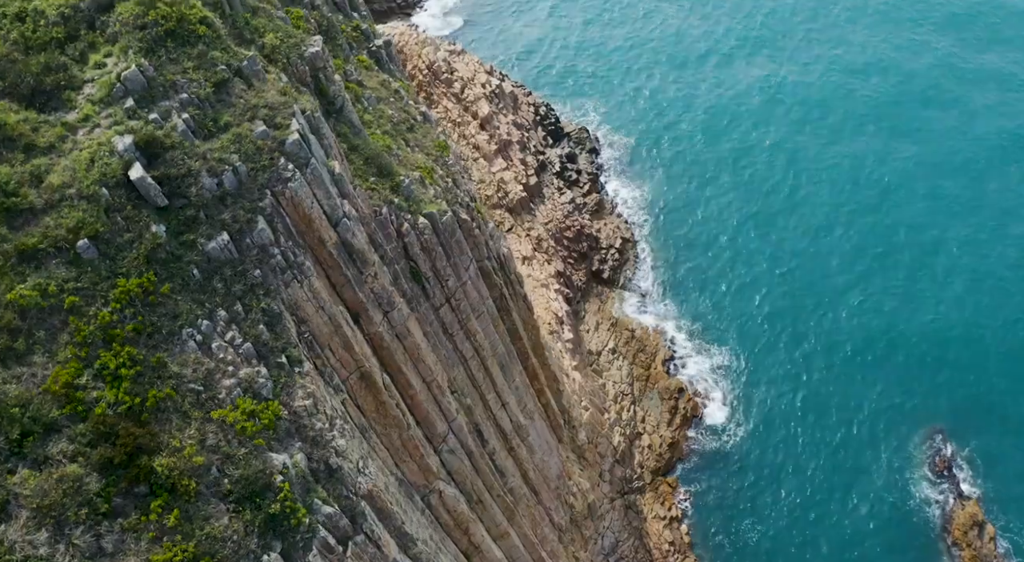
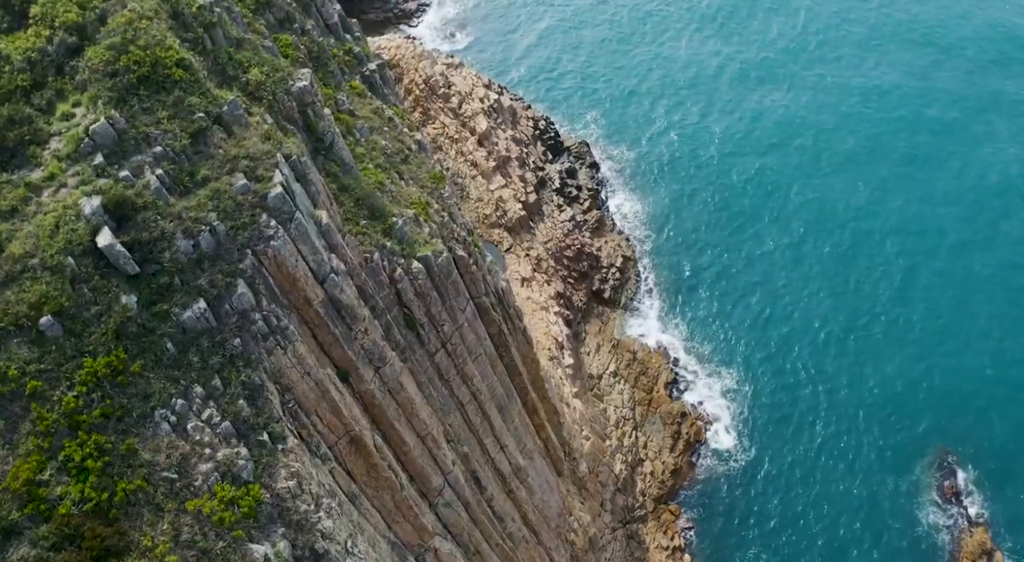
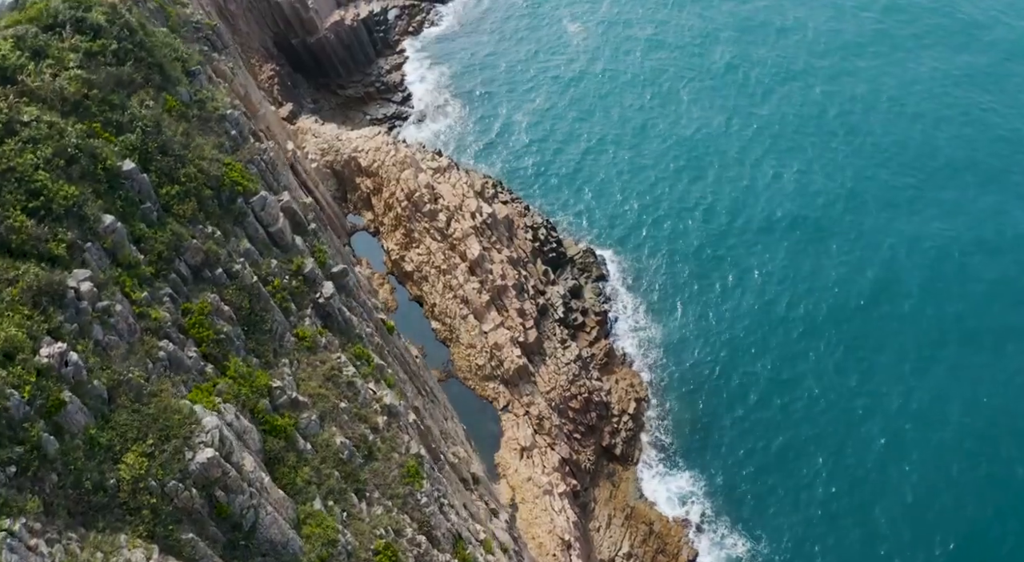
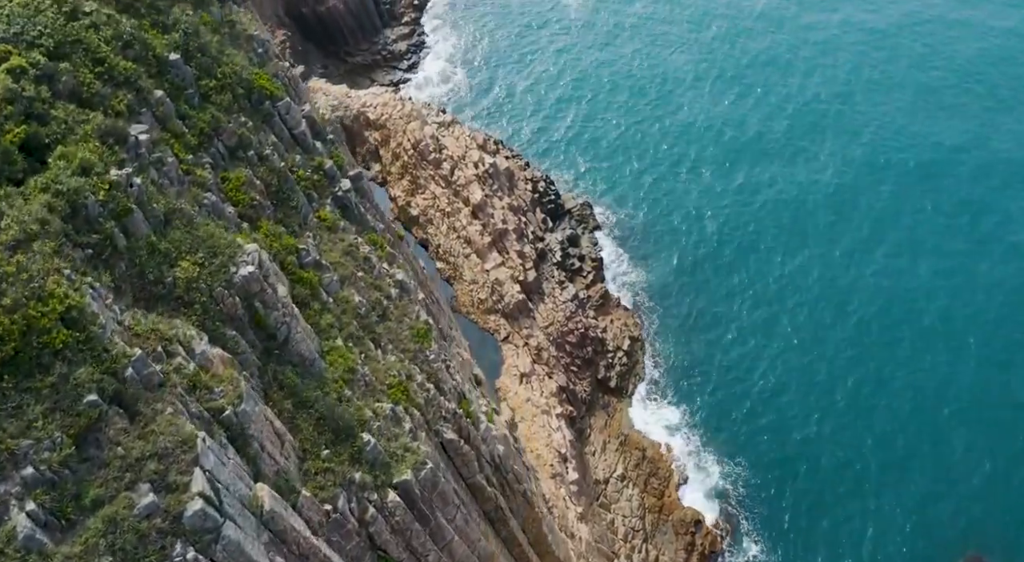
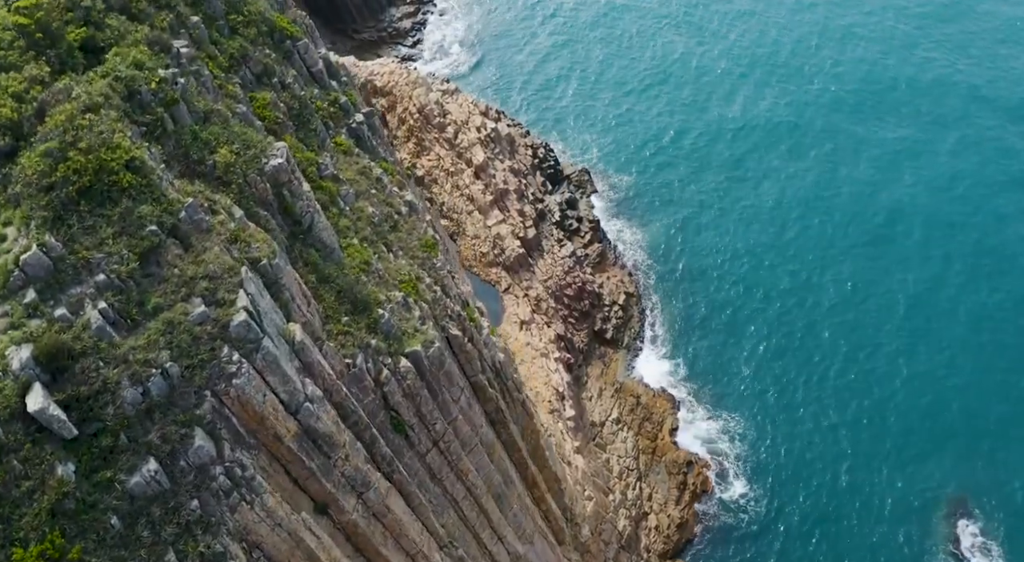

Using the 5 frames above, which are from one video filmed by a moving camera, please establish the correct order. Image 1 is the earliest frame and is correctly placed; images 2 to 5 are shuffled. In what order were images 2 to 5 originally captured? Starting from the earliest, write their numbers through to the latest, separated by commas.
2, 5, 4, 3
